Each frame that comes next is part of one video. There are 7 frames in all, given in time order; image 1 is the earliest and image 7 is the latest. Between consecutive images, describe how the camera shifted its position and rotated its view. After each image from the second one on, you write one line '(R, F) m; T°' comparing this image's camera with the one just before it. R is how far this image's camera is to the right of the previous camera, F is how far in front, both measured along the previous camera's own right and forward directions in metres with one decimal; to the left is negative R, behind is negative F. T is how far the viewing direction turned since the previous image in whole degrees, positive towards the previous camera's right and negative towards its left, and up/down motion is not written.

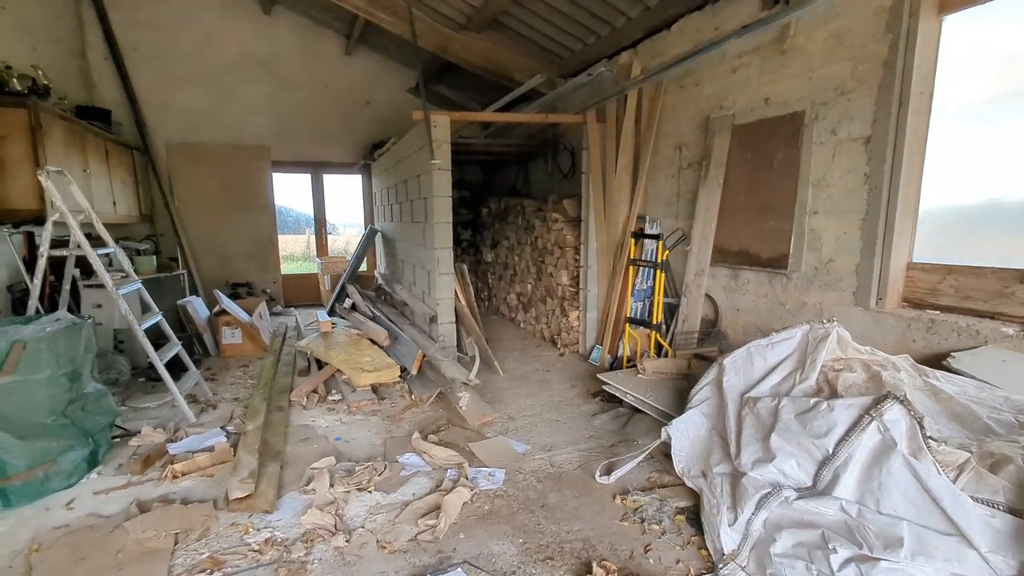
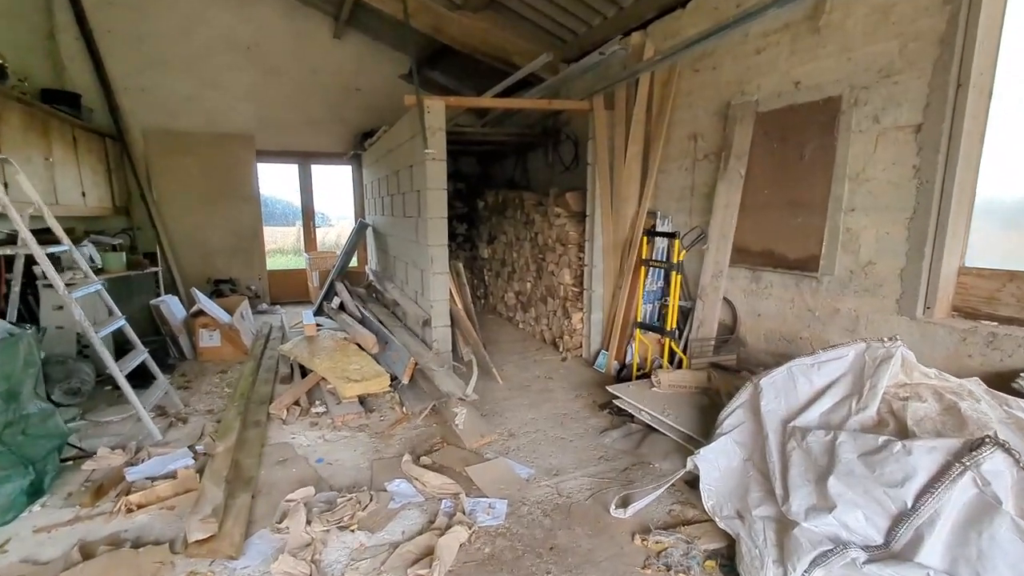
(0.0, +0.3) m; +1°
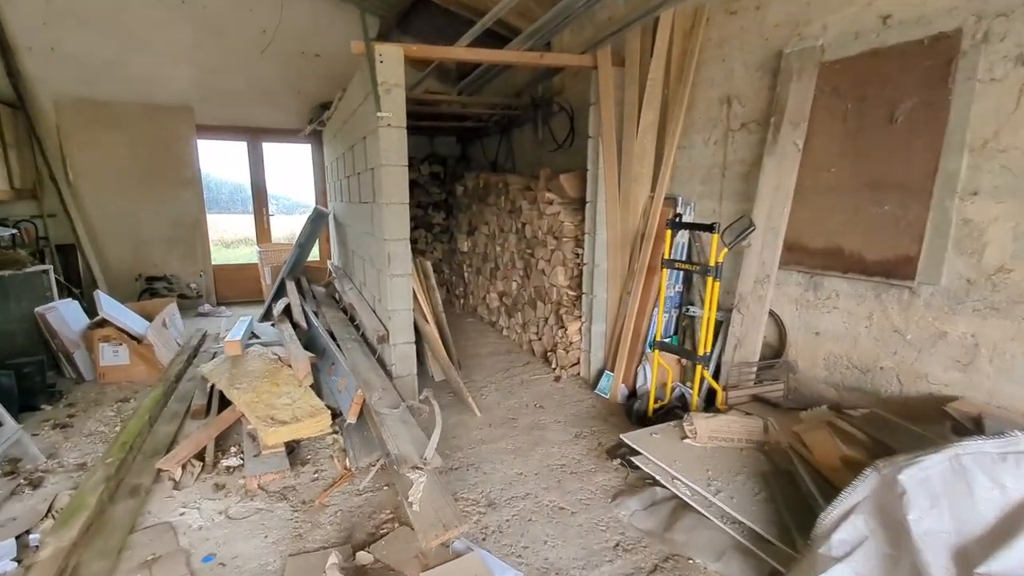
(0.0, +0.8) m; +2°
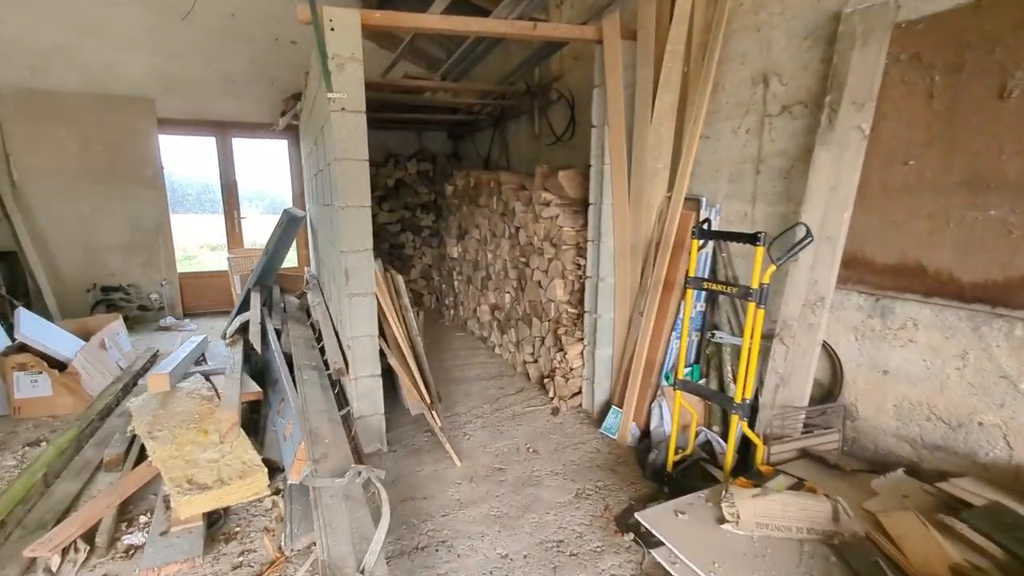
(+0.1, +0.5) m; 0°
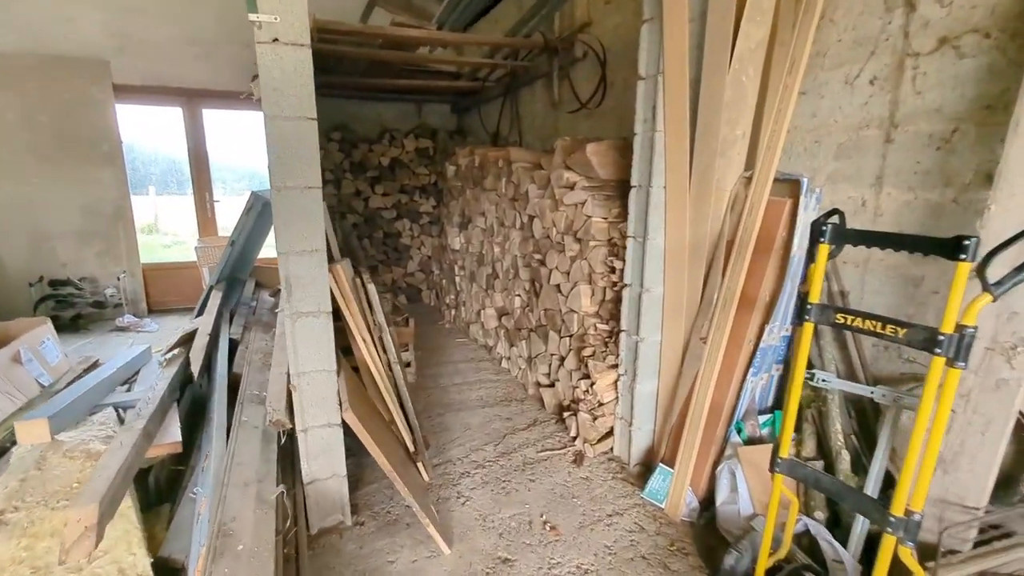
(0.0, +0.7) m; -1°
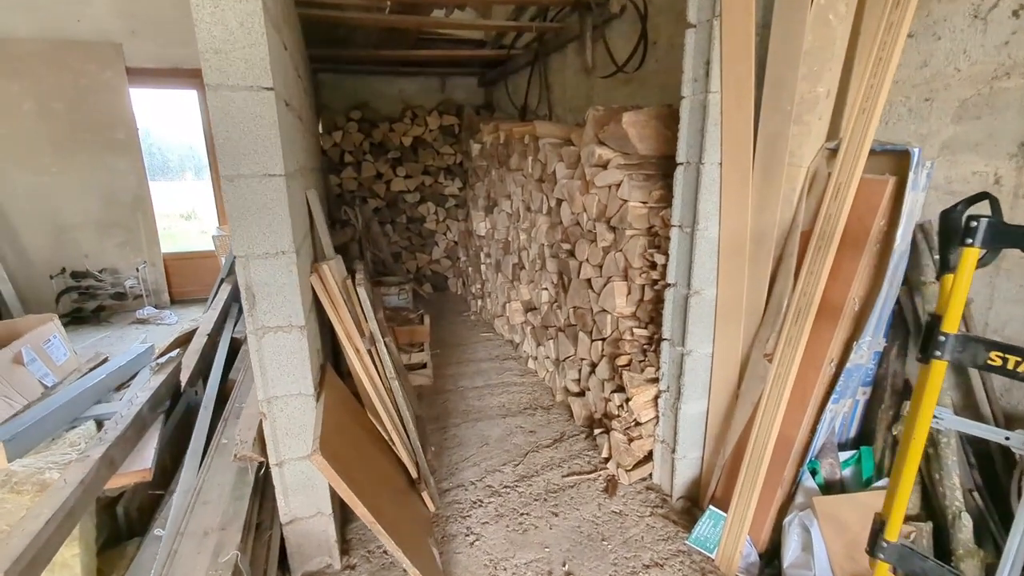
(+0.1, +0.3) m; -4°
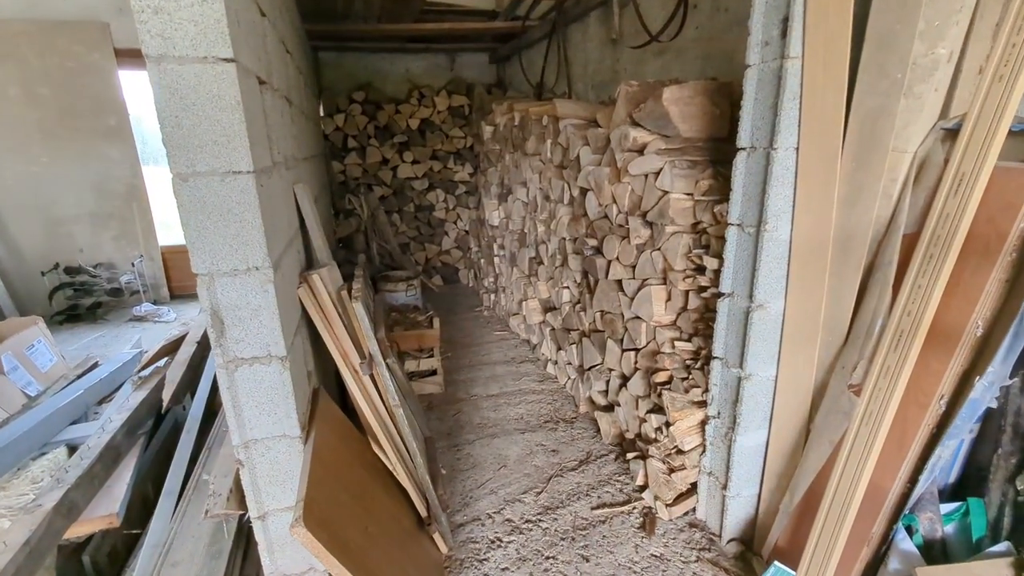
(0.0, +0.3) m; -1°
